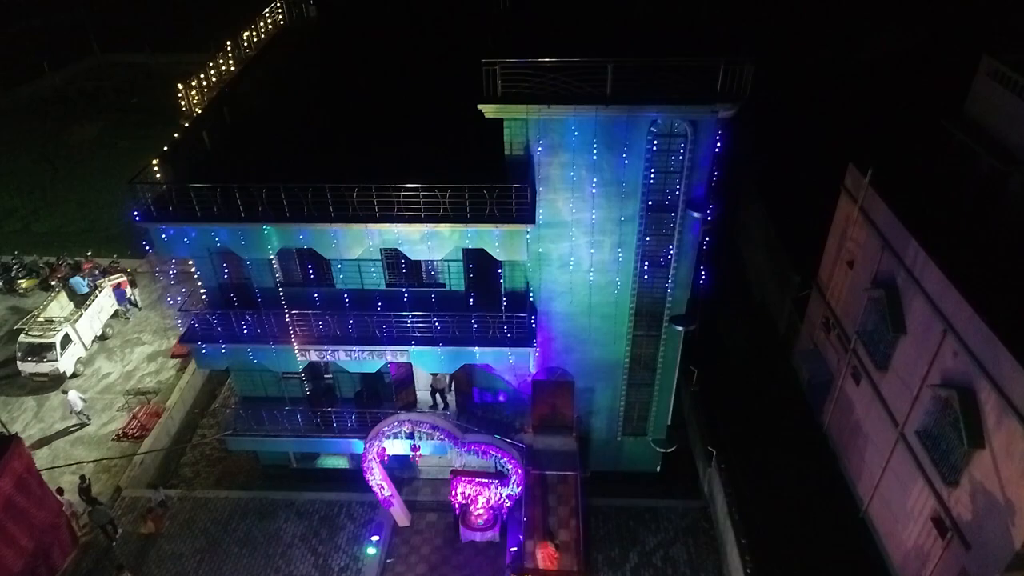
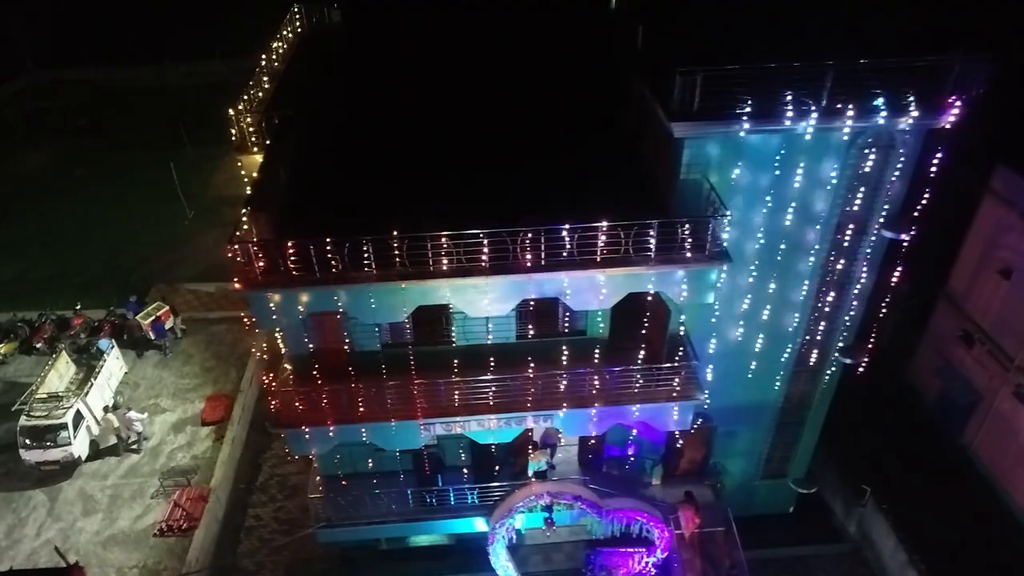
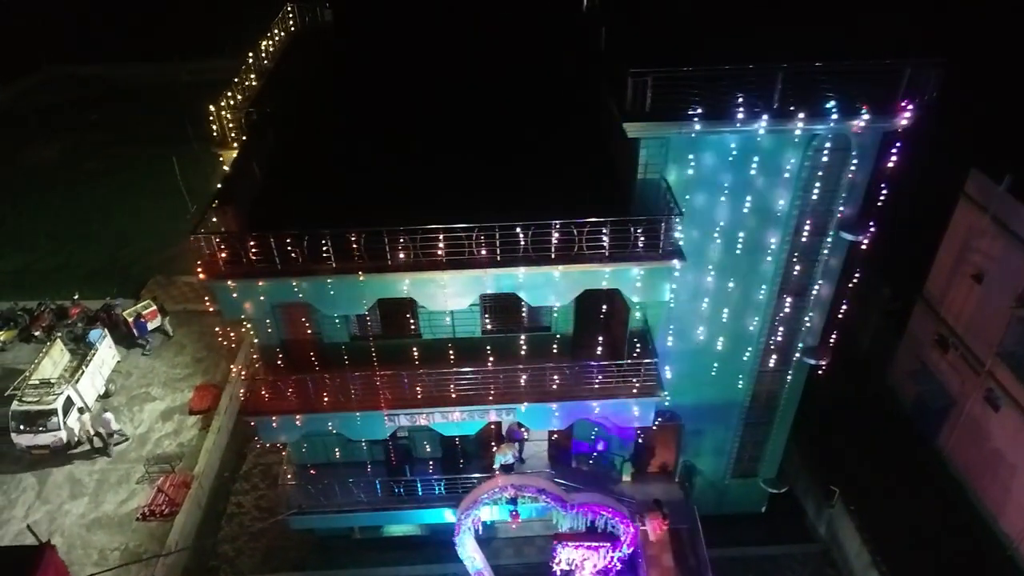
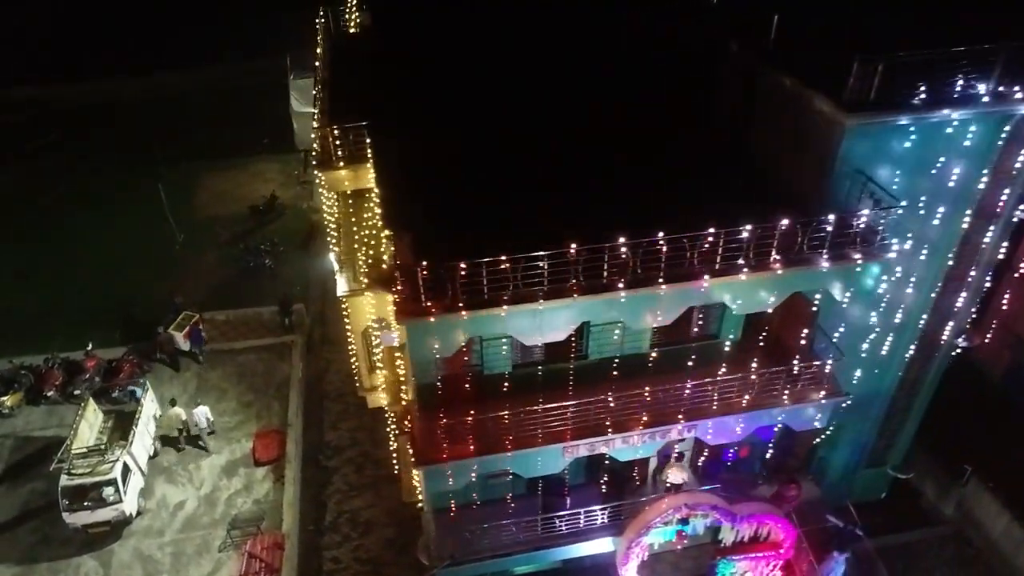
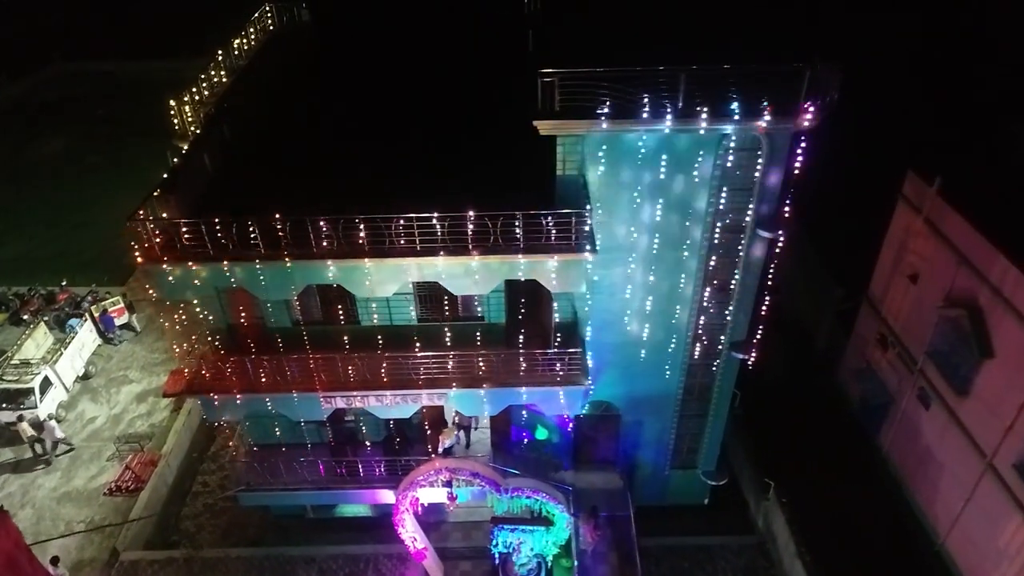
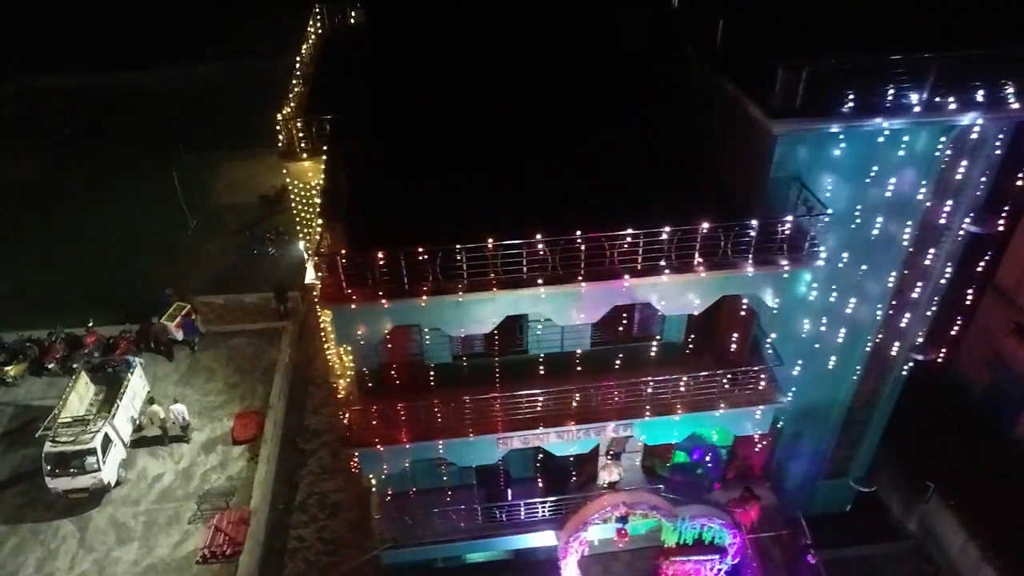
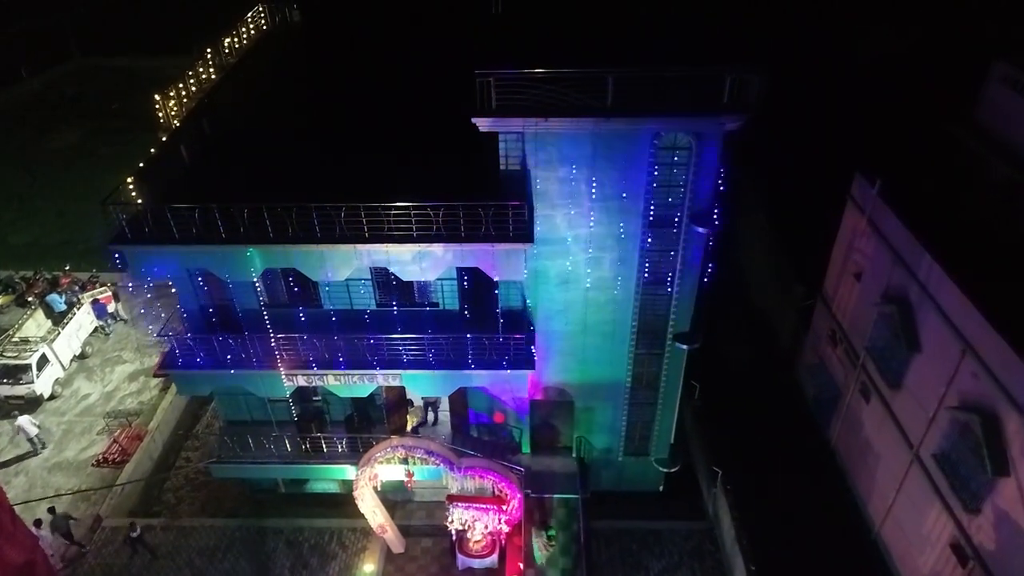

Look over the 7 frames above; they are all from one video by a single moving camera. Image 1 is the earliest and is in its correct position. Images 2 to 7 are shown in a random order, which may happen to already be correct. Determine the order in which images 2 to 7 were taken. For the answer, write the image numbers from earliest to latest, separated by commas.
7, 5, 3, 2, 6, 4
